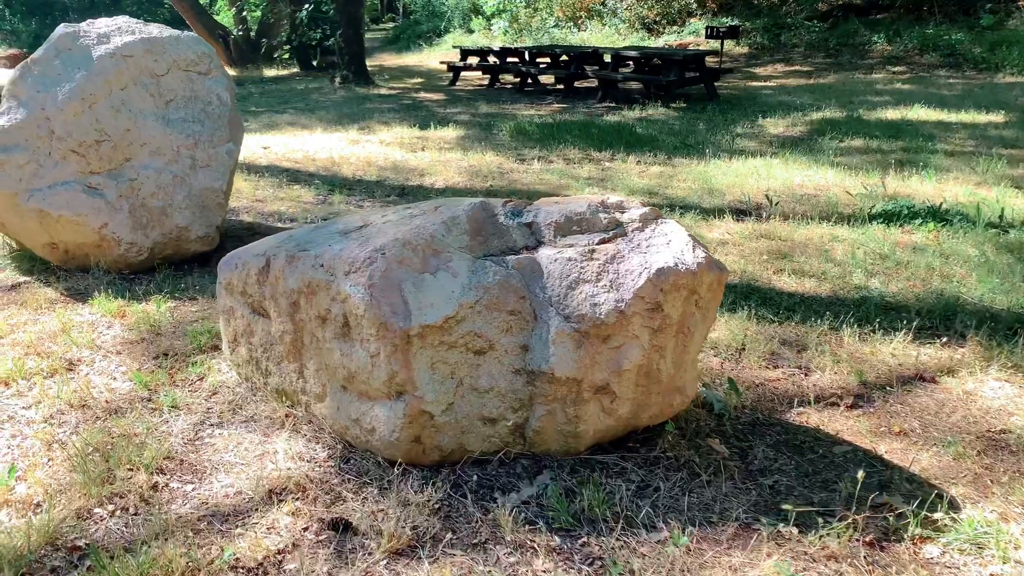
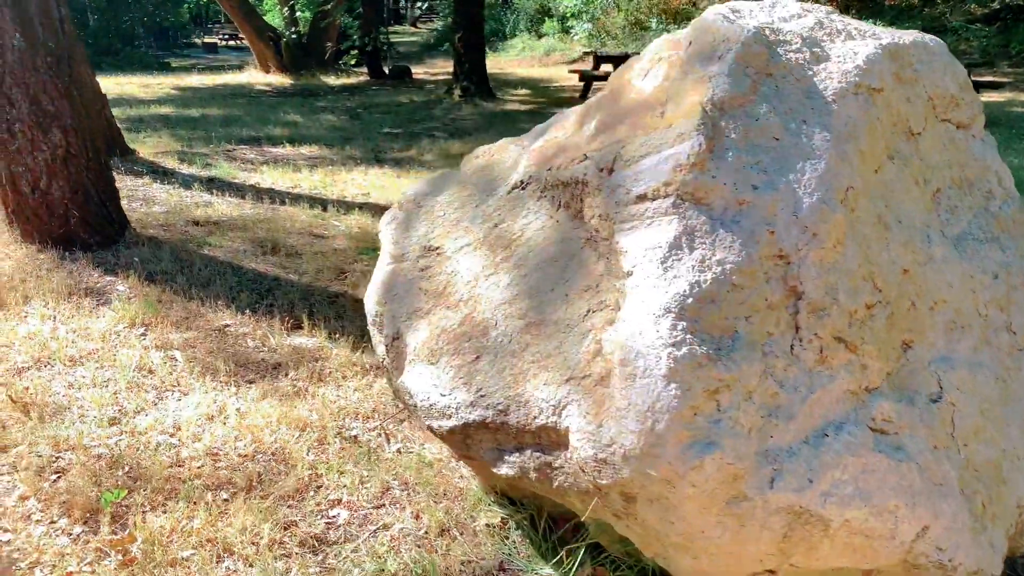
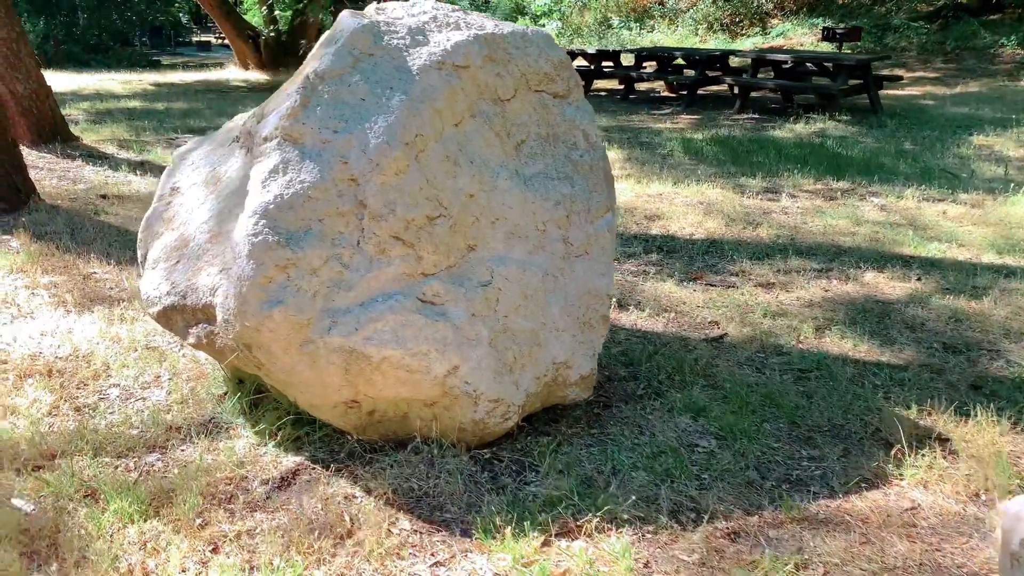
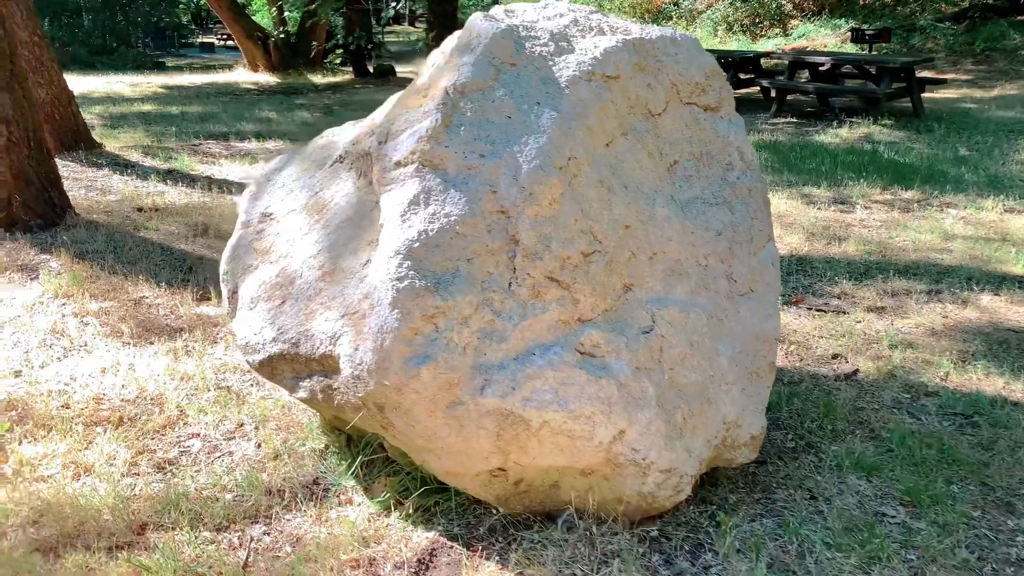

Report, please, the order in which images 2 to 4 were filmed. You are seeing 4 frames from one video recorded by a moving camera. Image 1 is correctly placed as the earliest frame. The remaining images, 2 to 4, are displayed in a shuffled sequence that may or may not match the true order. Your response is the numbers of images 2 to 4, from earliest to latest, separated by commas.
3, 4, 2
